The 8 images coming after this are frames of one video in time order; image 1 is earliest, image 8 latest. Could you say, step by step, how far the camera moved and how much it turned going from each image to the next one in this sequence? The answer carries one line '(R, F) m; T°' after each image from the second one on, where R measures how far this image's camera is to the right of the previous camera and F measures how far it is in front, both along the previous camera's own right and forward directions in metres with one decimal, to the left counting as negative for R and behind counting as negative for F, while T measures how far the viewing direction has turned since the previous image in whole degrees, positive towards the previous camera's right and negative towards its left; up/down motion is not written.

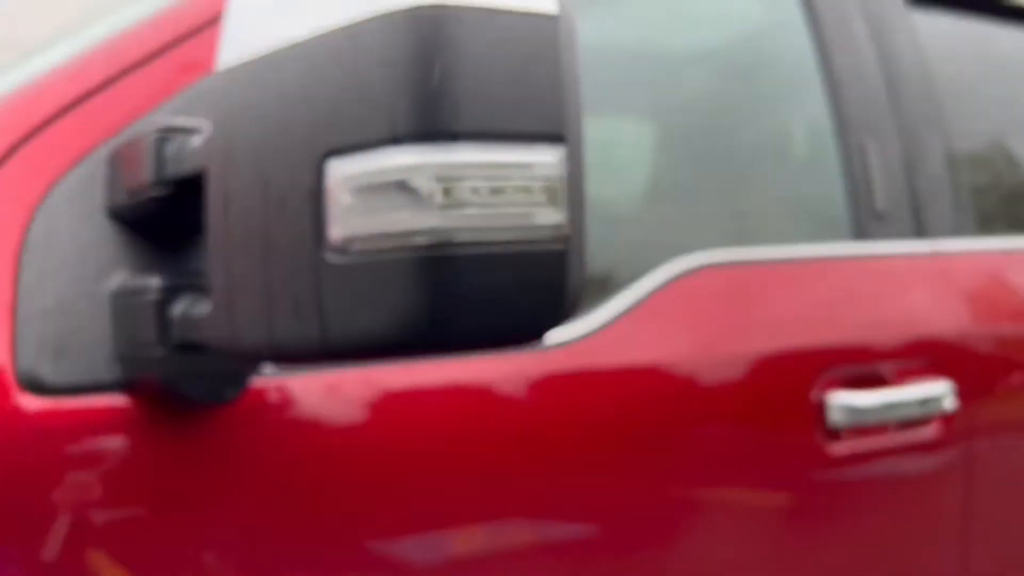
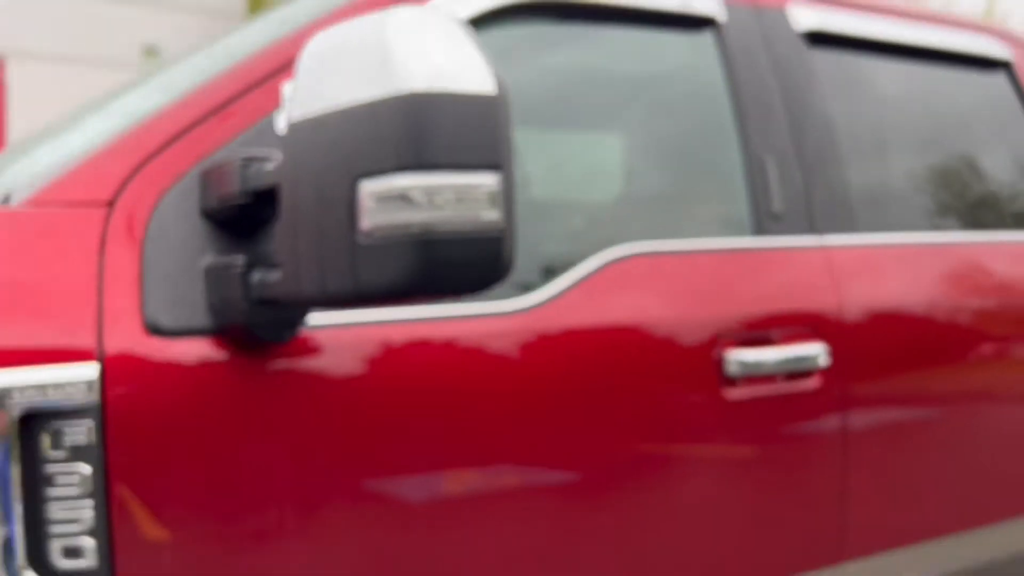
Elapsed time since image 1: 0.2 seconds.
(0.0, -0.3) m; 0°
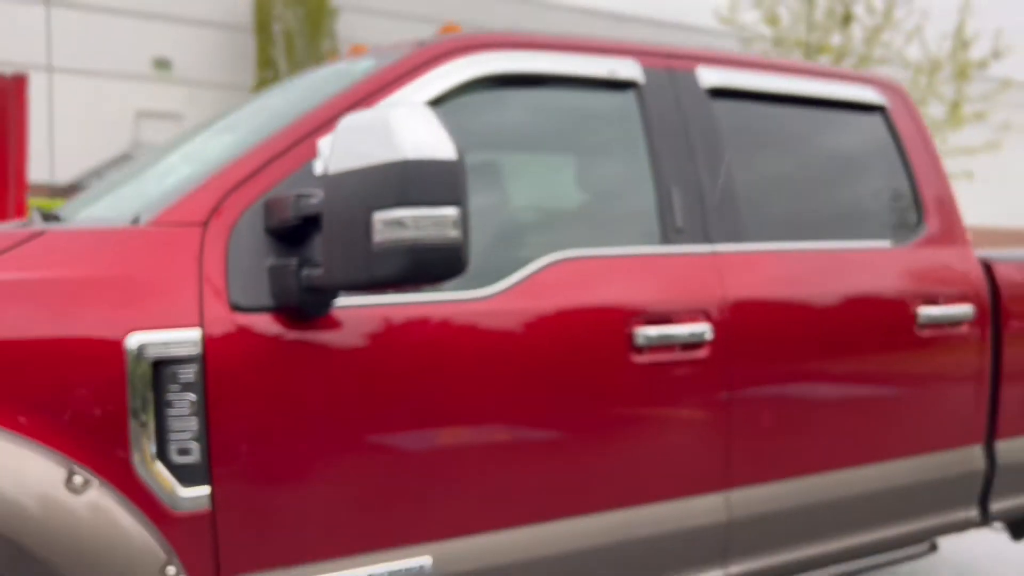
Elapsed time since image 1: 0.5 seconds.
(+0.1, -0.5) m; 0°
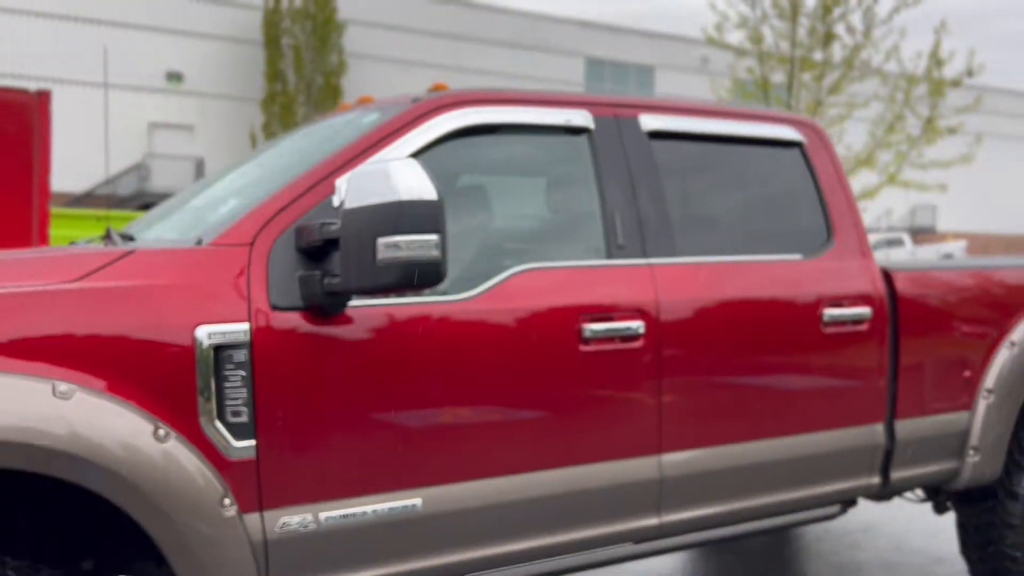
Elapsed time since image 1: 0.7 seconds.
(+0.1, -0.5) m; 0°
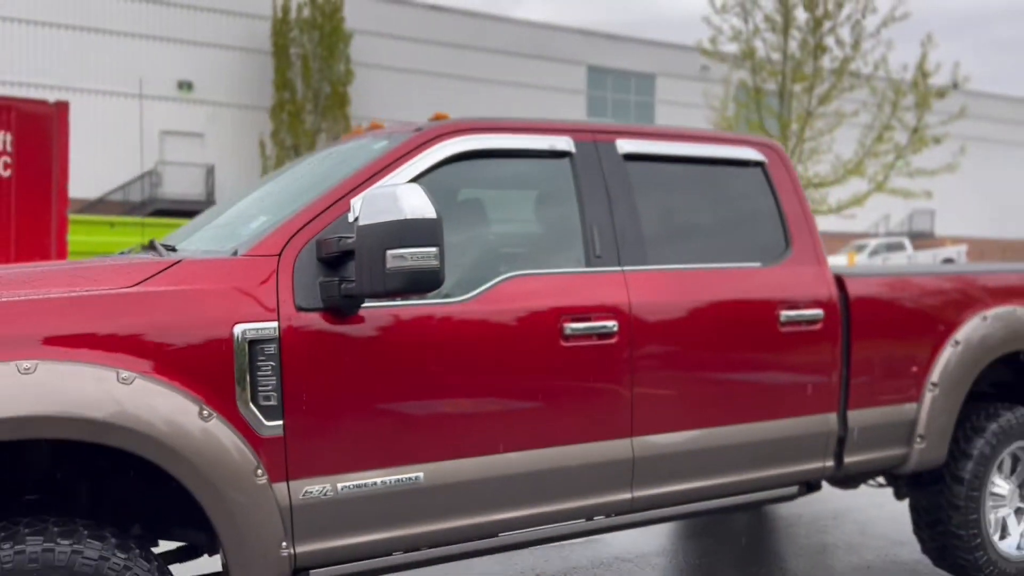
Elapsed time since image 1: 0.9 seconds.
(+0.1, -0.4) m; 0°
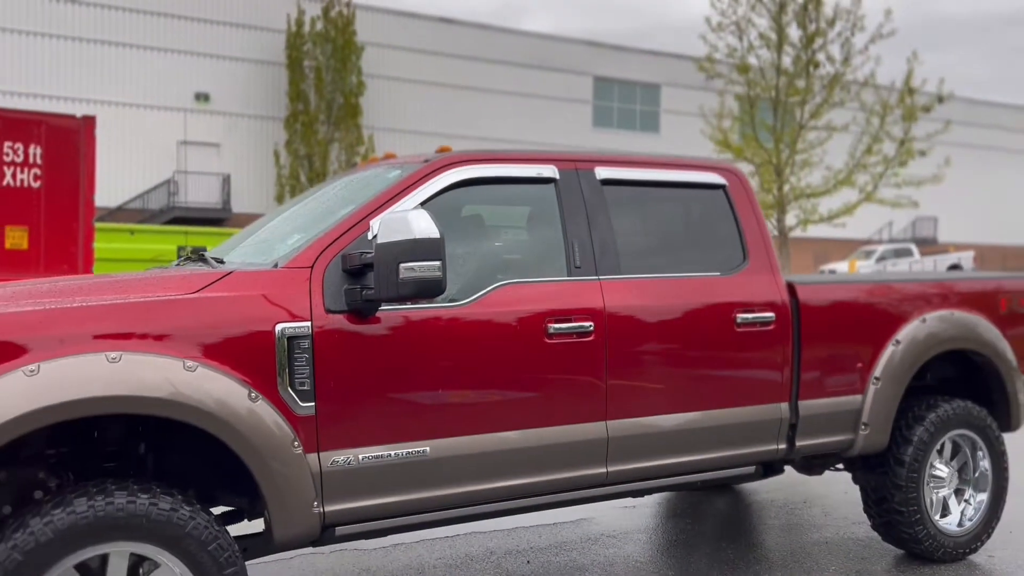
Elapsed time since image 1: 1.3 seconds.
(+0.1, -0.5) m; -1°
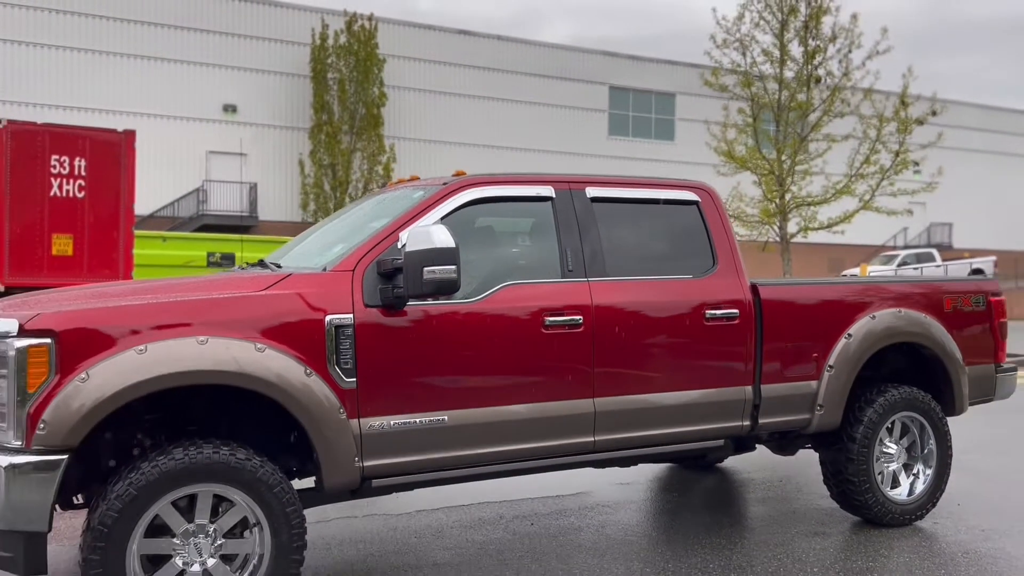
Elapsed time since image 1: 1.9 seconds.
(+0.1, -0.7) m; -1°
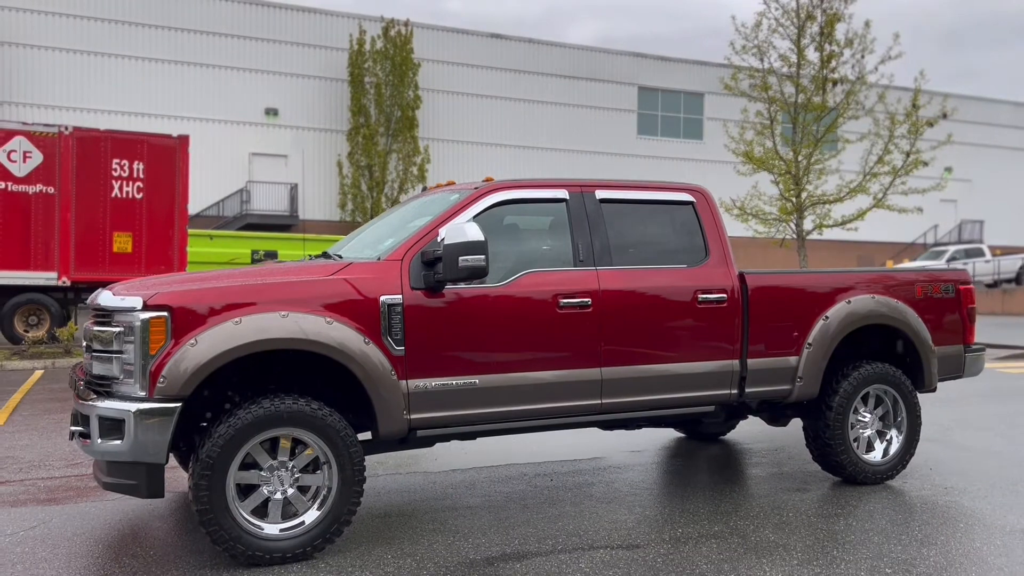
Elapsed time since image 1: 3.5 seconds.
(+0.1, -0.8) m; -2°
